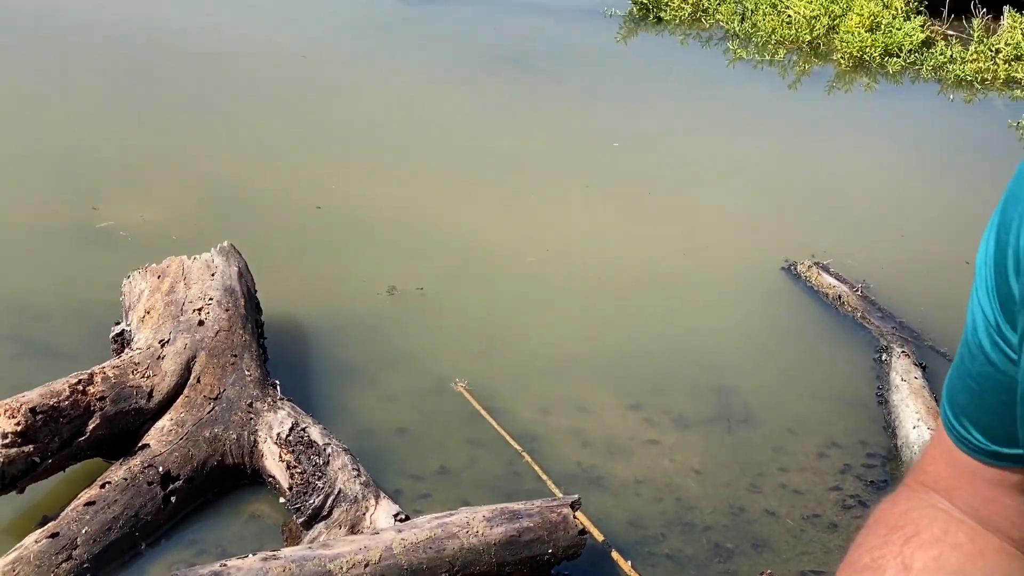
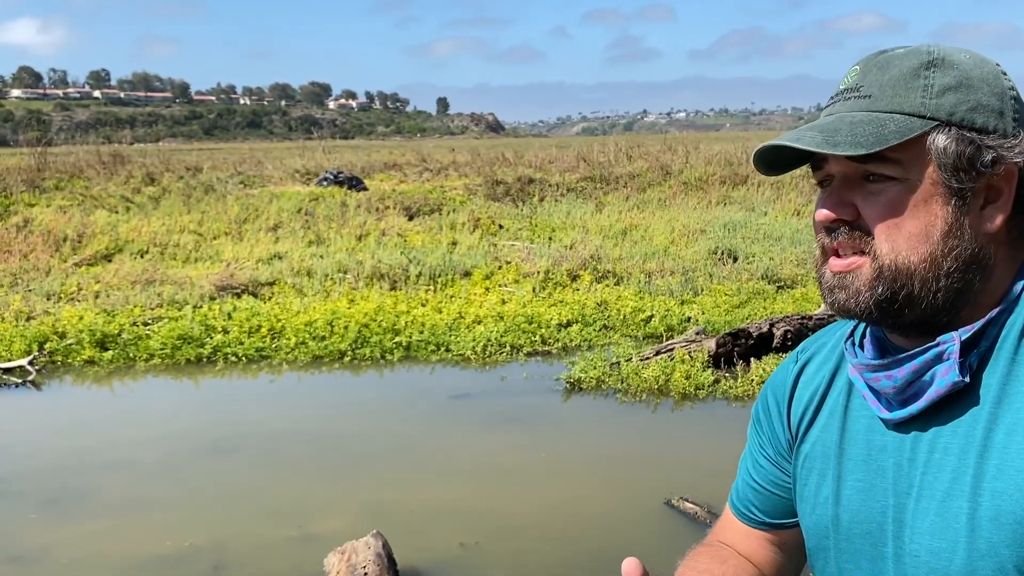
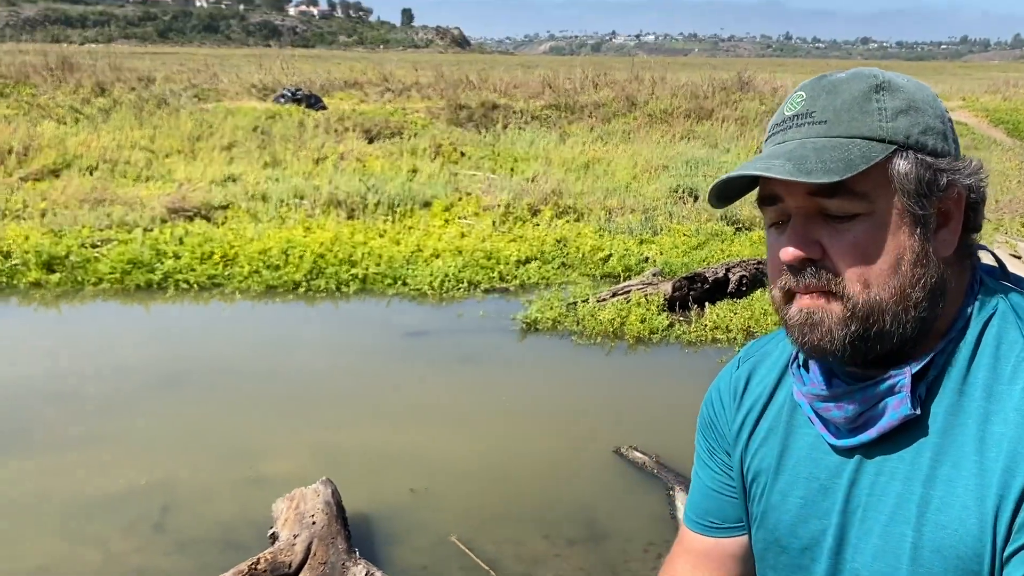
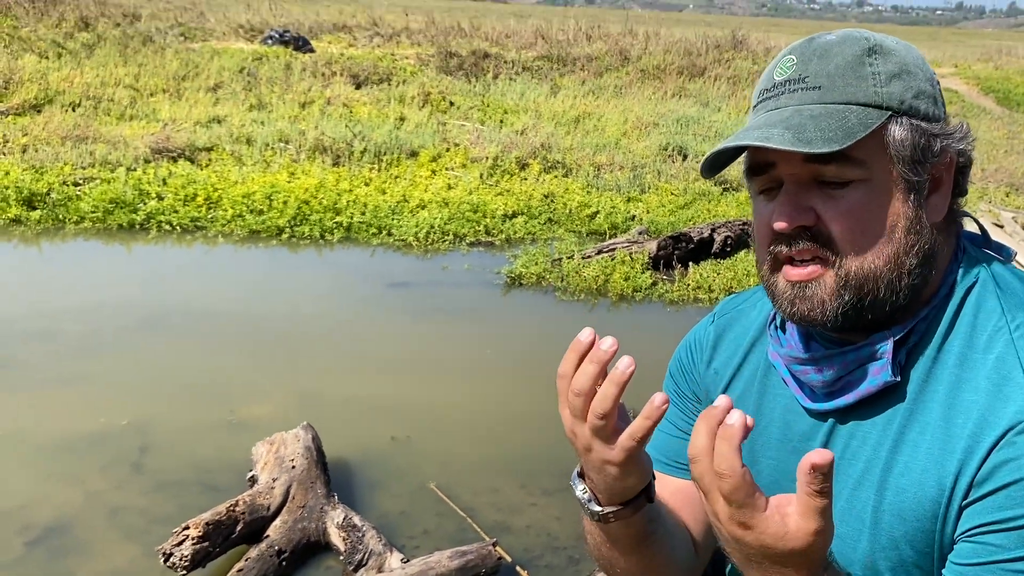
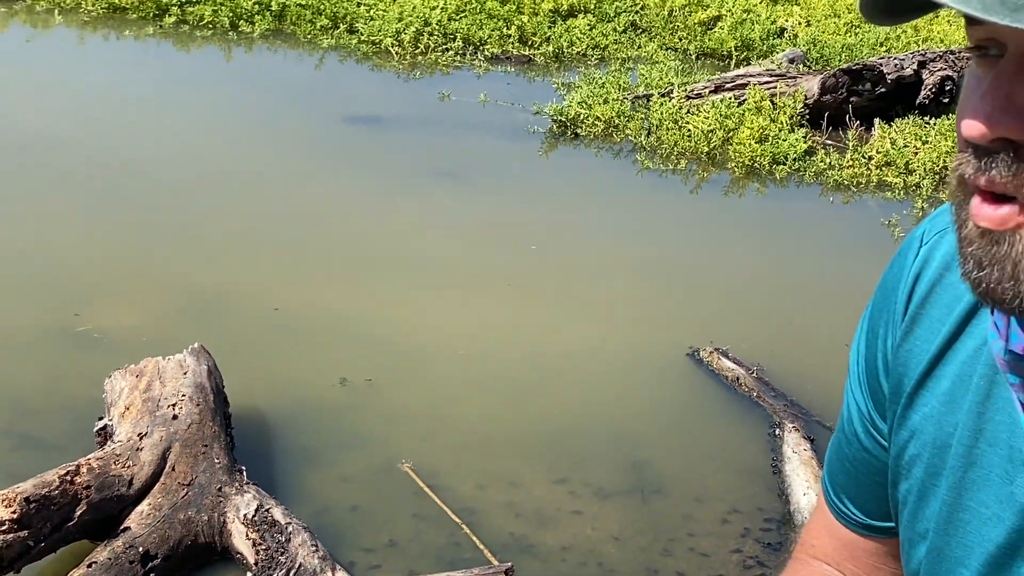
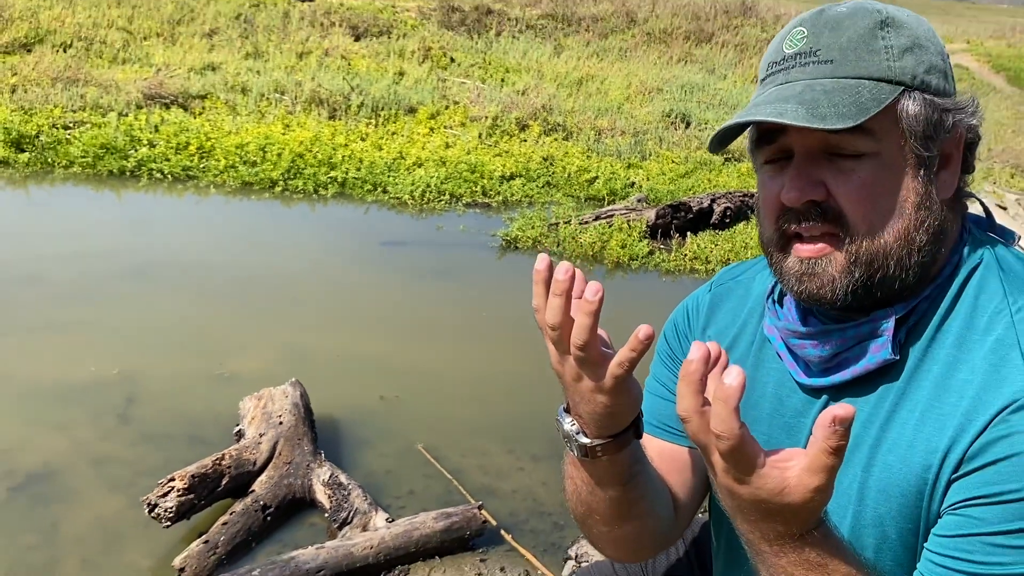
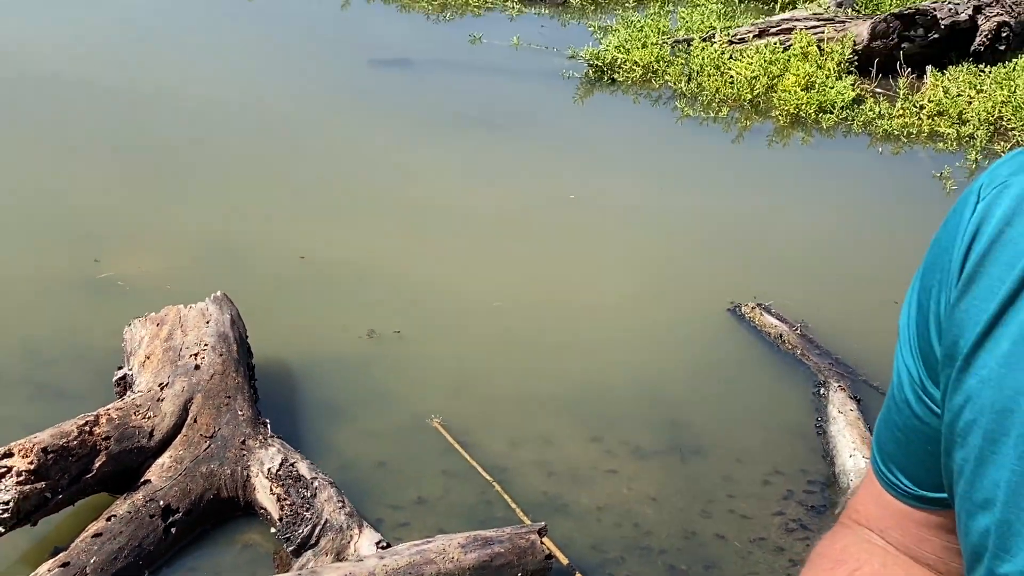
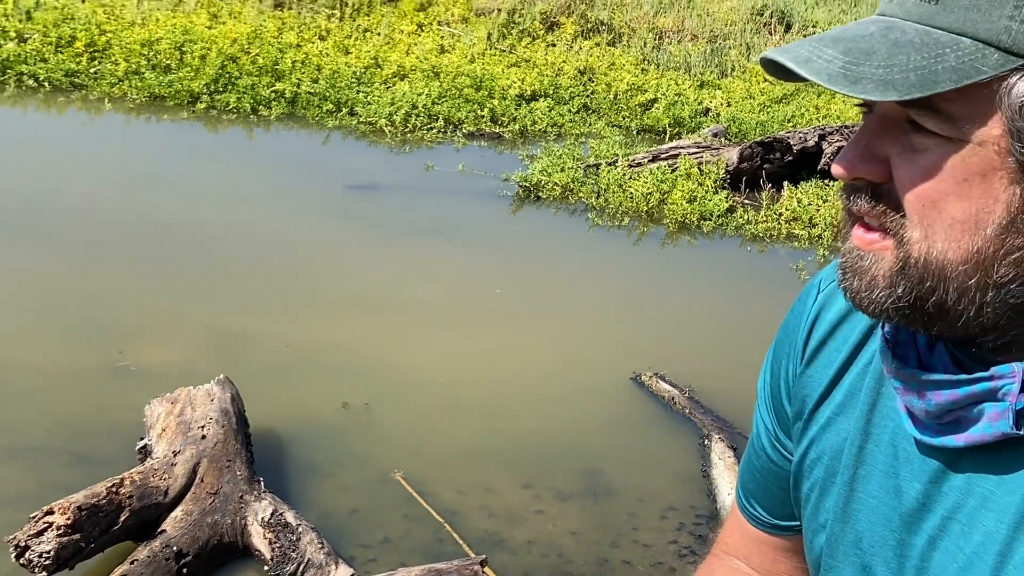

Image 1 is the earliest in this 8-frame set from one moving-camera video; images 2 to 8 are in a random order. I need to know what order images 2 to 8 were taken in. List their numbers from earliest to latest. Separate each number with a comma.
7, 5, 8, 6, 4, 3, 2
